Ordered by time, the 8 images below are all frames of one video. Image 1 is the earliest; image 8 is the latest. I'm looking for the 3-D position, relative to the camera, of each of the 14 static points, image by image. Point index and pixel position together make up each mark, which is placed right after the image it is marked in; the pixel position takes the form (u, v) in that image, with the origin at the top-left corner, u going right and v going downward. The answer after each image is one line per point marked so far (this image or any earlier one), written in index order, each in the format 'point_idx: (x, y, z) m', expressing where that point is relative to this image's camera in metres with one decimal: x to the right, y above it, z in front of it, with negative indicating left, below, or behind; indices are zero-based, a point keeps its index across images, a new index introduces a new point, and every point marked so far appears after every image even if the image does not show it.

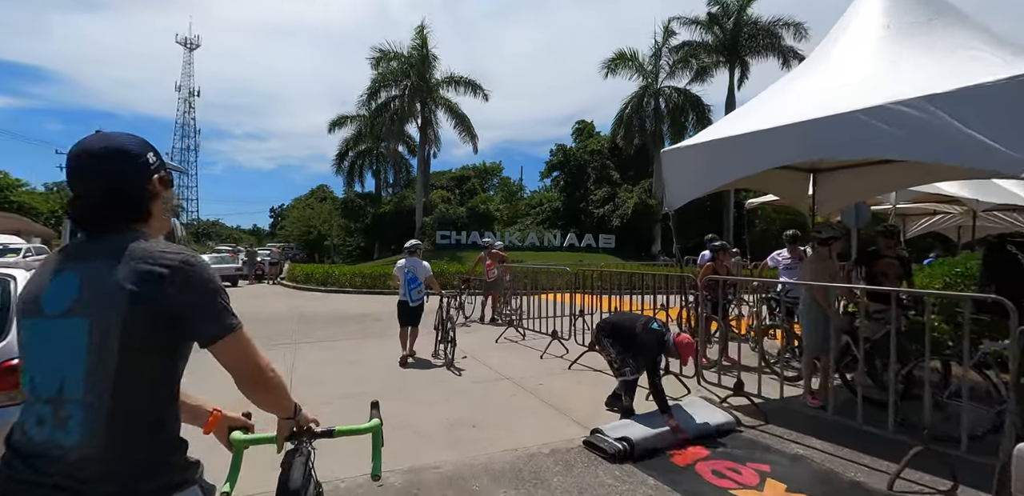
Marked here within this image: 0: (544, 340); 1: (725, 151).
0: (+0.6, -1.7, +8.1) m
1: (+2.4, +1.1, +5.1) m
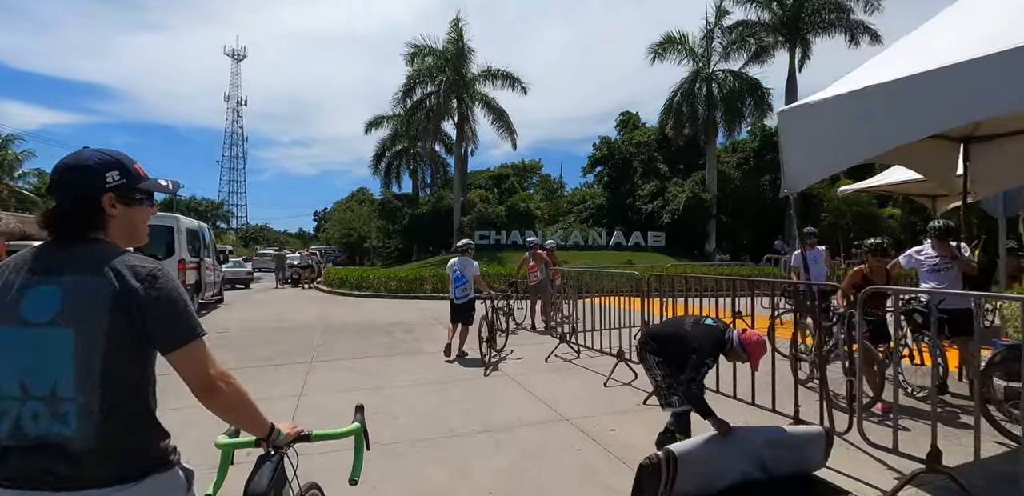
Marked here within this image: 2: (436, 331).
0: (+1.4, -1.7, +6.7) m
1: (+2.9, +1.1, +3.6) m
2: (-1.6, -1.7, +9.5) m
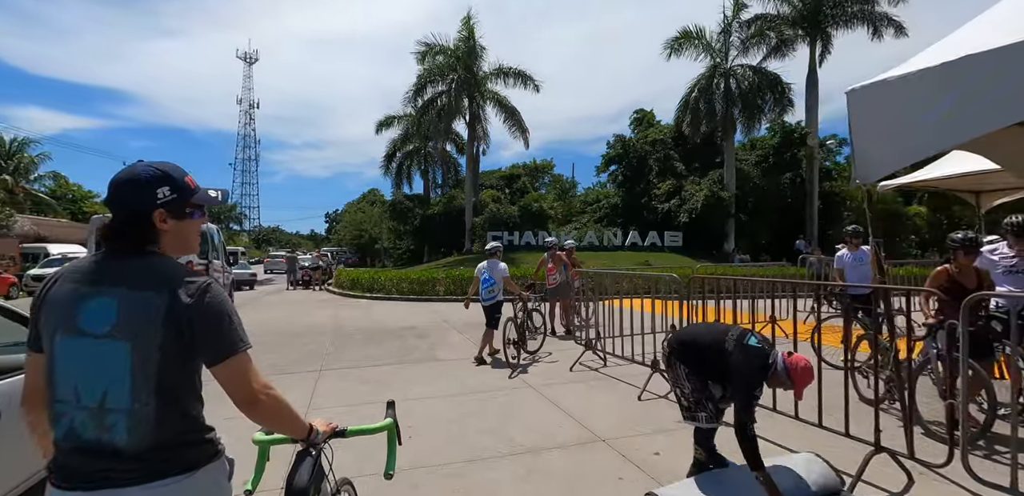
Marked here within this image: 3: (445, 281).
0: (+1.7, -1.7, +6.2) m
1: (+3.1, +1.1, +3.1) m
2: (-1.2, -1.8, +9.1) m
3: (-2.4, -1.2, +16.5) m
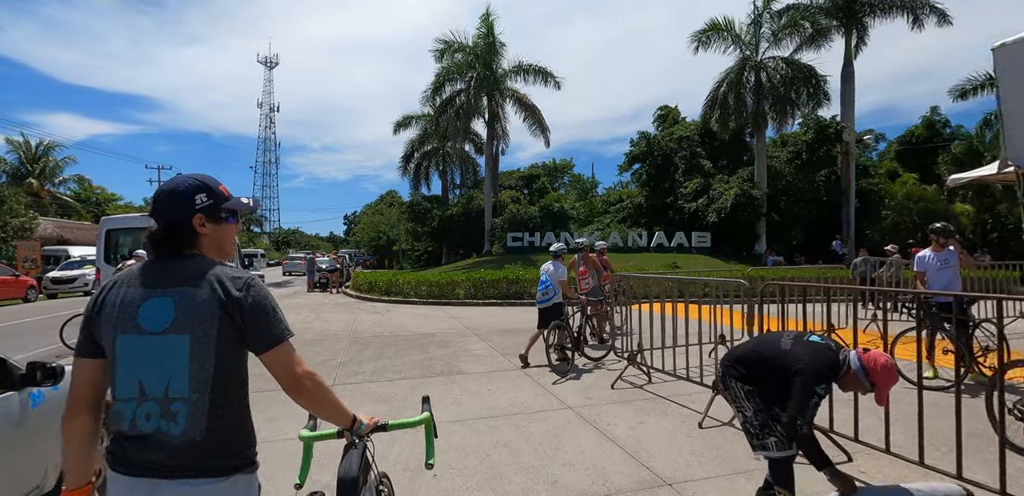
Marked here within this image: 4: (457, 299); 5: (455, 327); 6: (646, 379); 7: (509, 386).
0: (+2.1, -1.7, +5.5) m
1: (+3.4, +1.1, +2.3) m
2: (-0.7, -1.8, +8.4) m
3: (-1.6, -1.3, +15.9) m
4: (-1.9, -1.7, +15.5) m
5: (-1.3, -1.8, +10.2) m
6: (+1.7, -1.7, +5.8) m
7: (0.0, -1.8, +5.8) m
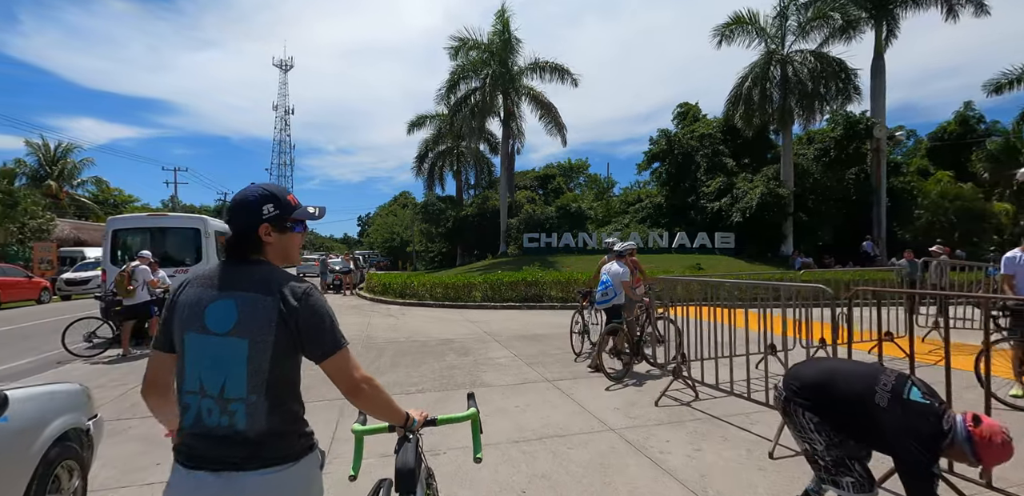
0: (+2.4, -1.7, +4.8) m
1: (+3.7, +1.1, +1.7) m
2: (-0.3, -1.8, +7.9) m
3: (-1.0, -1.3, +15.3) m
4: (-1.2, -1.8, +15.0) m
5: (-0.8, -1.8, +9.7) m
6: (+2.1, -1.7, +5.2) m
7: (+0.3, -1.8, +5.2) m
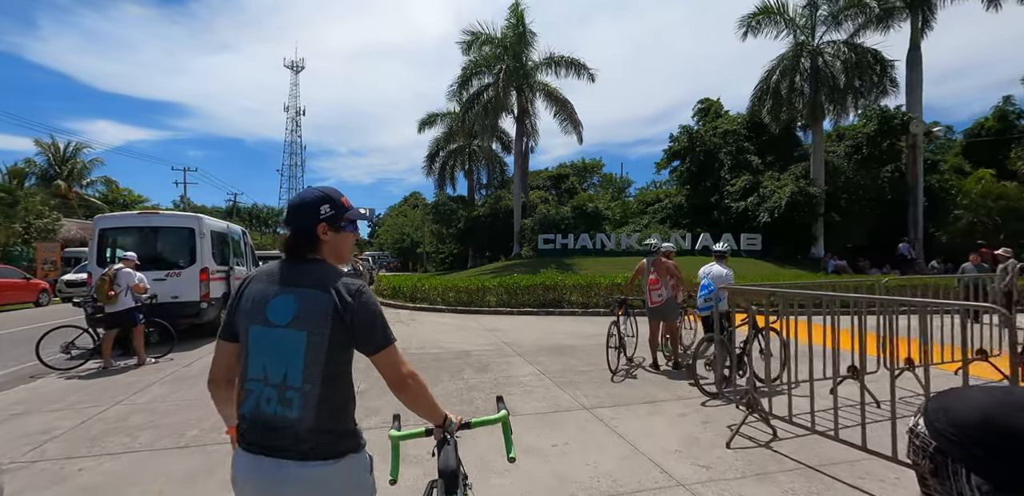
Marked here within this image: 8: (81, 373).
0: (+2.7, -1.7, +3.9) m
1: (+4.0, +1.1, +0.6) m
2: (+0.1, -1.8, +6.9) m
3: (-0.5, -1.4, +14.4) m
4: (-0.7, -1.8, +14.0) m
5: (-0.4, -1.8, +8.7) m
6: (+2.4, -1.7, +4.2) m
7: (+0.7, -1.8, +4.2) m
8: (-7.2, -2.1, +7.5) m
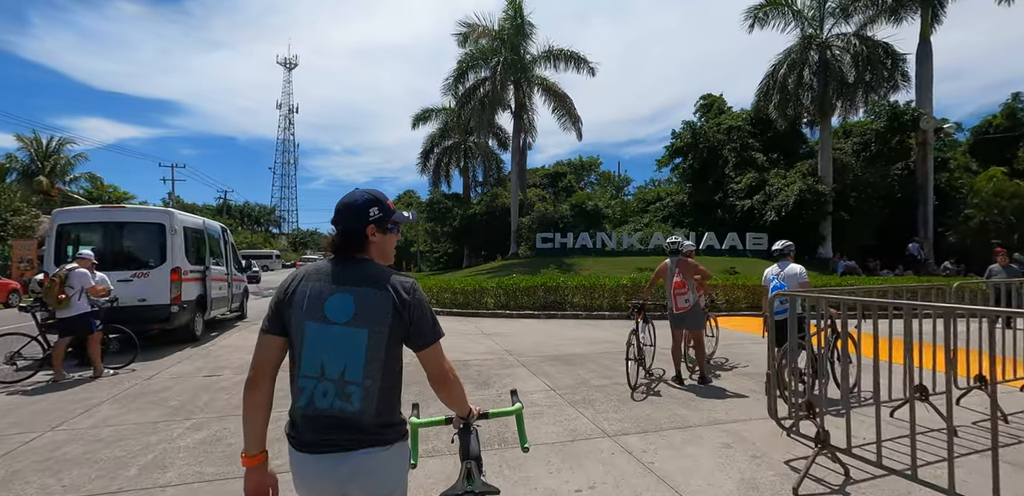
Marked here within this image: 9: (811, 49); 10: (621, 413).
0: (+2.8, -1.7, +3.1) m
1: (+4.1, +1.1, -0.1) m
2: (+0.2, -1.8, +6.1) m
3: (-0.5, -1.3, +13.6) m
4: (-0.7, -1.8, +13.2) m
5: (-0.4, -1.8, +7.9) m
6: (+2.5, -1.7, +3.4) m
7: (+0.7, -1.8, +3.4) m
8: (-7.1, -2.1, +6.6) m
9: (+13.0, +8.7, +19.8) m
10: (+1.2, -1.8, +5.0) m
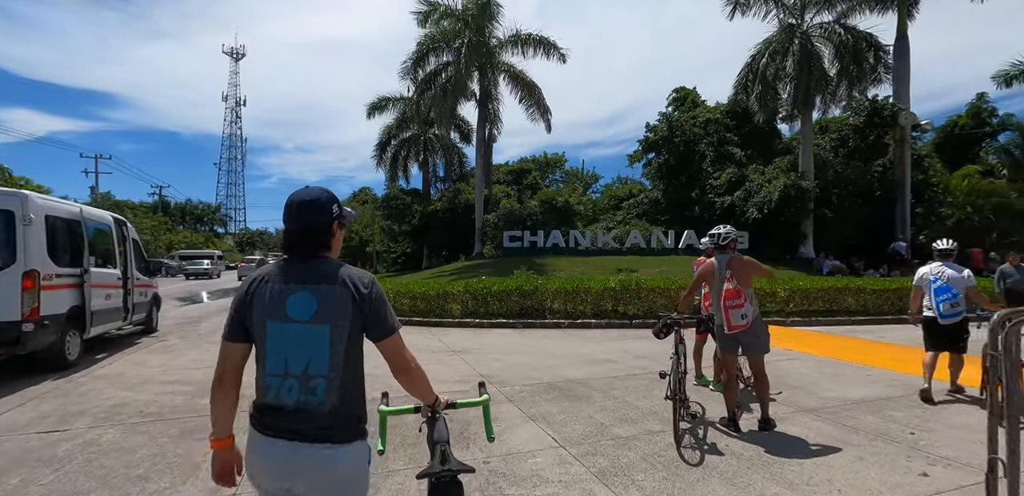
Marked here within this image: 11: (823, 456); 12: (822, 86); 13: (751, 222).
0: (+3.0, -1.6, +1.4) m
1: (+4.5, +1.2, -1.6) m
2: (+0.1, -1.7, +4.2) m
3: (-1.2, -1.3, +11.6) m
4: (-1.5, -1.7, +11.2) m
5: (-0.6, -1.8, +6.0) m
6: (+2.6, -1.6, +1.7) m
7: (+0.9, -1.7, +1.6) m
8: (-7.3, -2.0, +4.1) m
9: (+11.7, +8.7, +19.0) m
10: (+1.2, -1.7, +3.2) m
11: (+2.6, -1.7, +3.7) m
12: (+12.9, +6.7, +18.9) m
13: (+10.2, +1.1, +19.5) m
